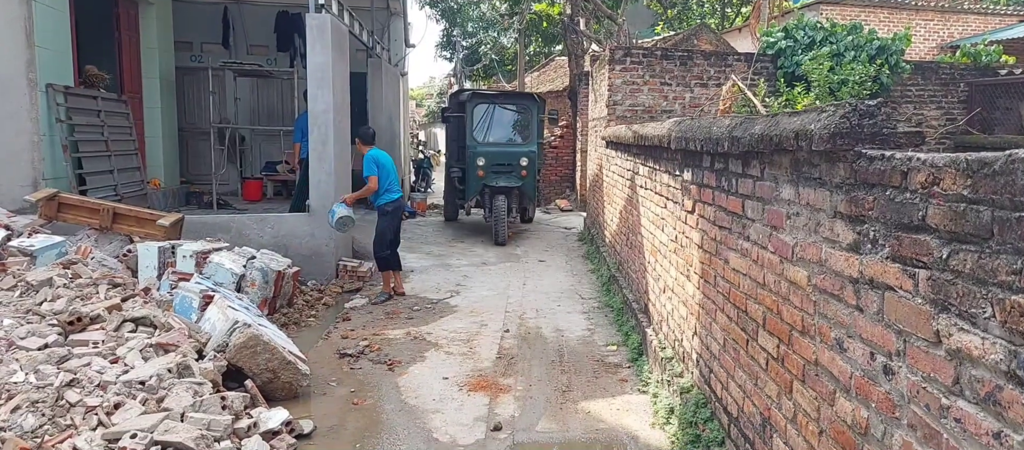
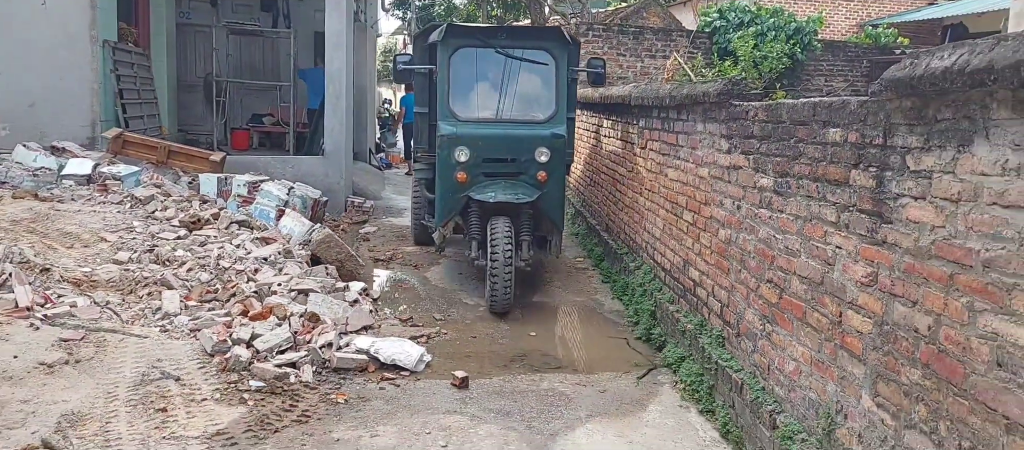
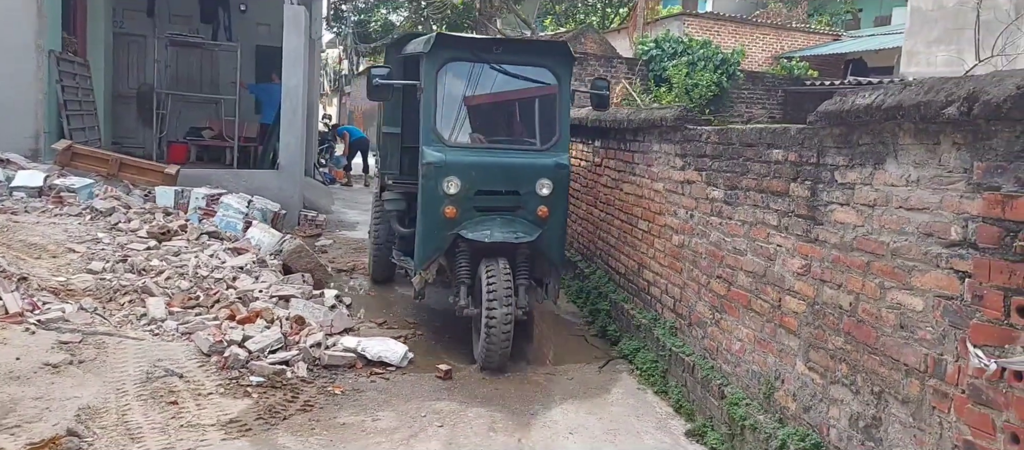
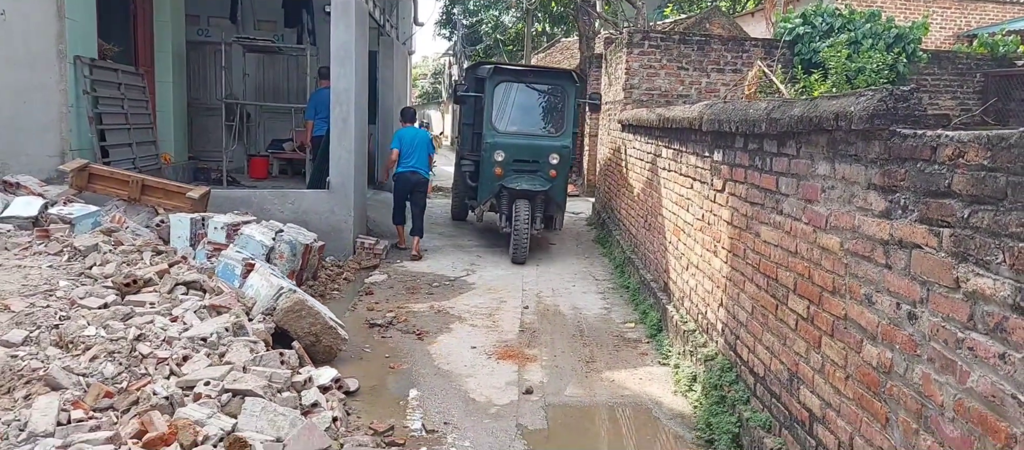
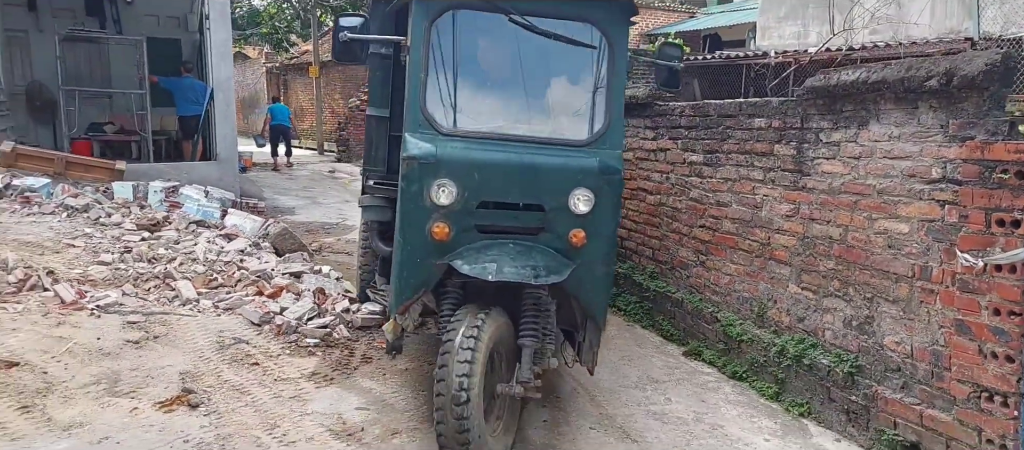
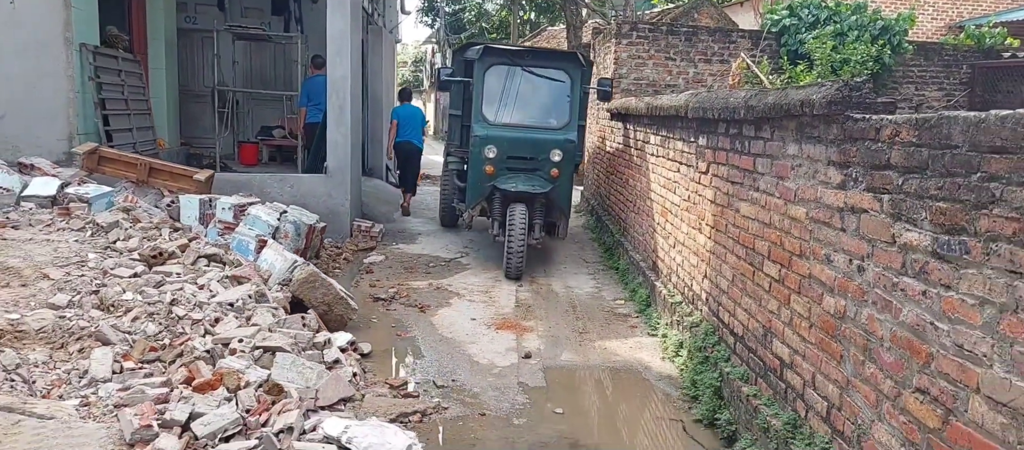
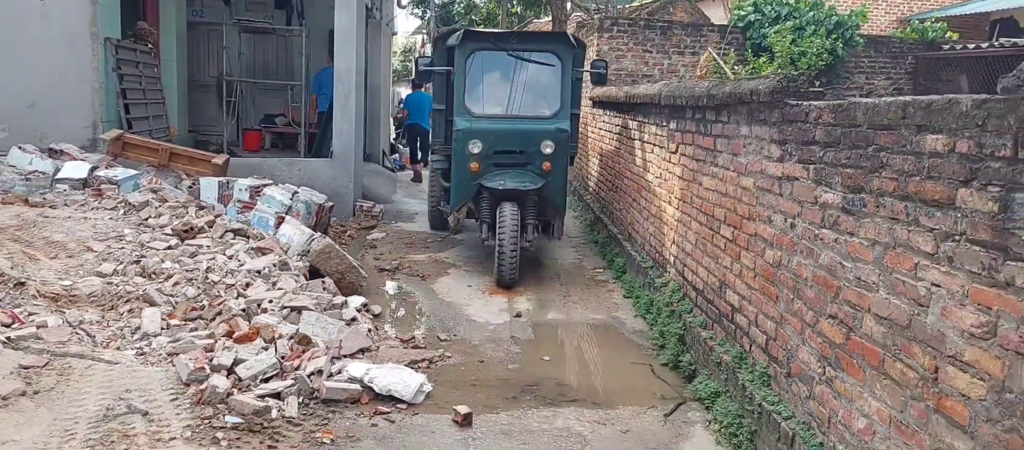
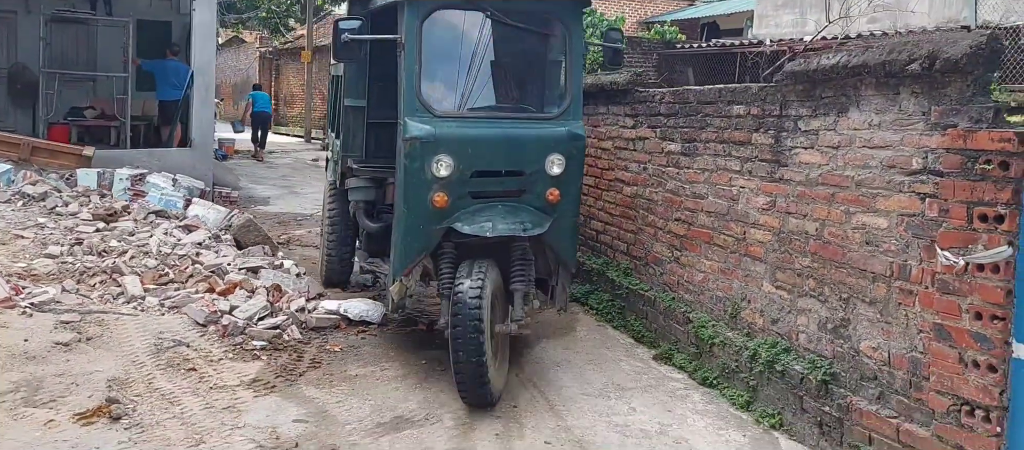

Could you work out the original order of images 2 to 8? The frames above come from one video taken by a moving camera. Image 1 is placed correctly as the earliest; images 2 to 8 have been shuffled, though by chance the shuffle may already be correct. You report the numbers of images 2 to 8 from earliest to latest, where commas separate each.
4, 6, 7, 2, 3, 8, 5
